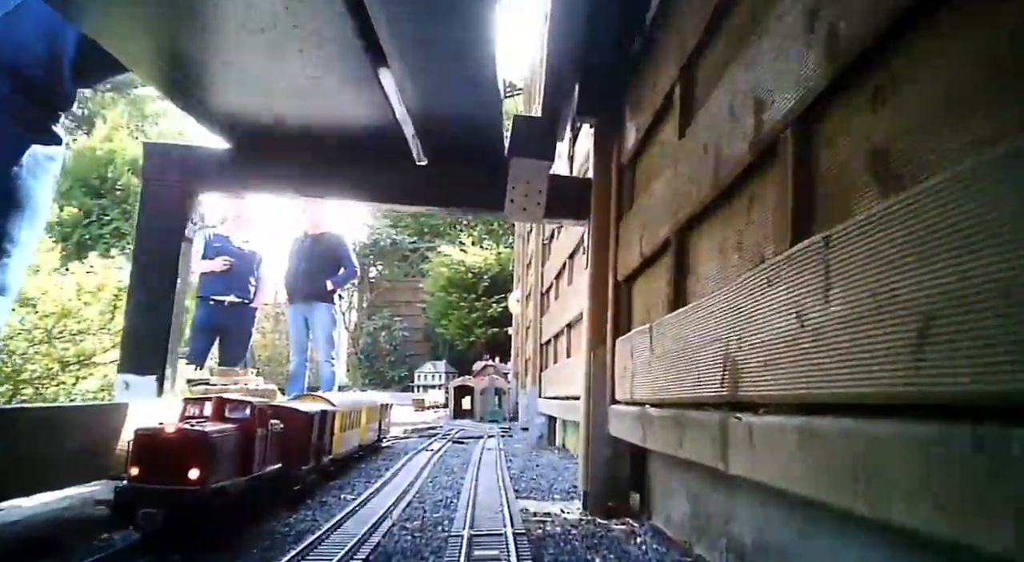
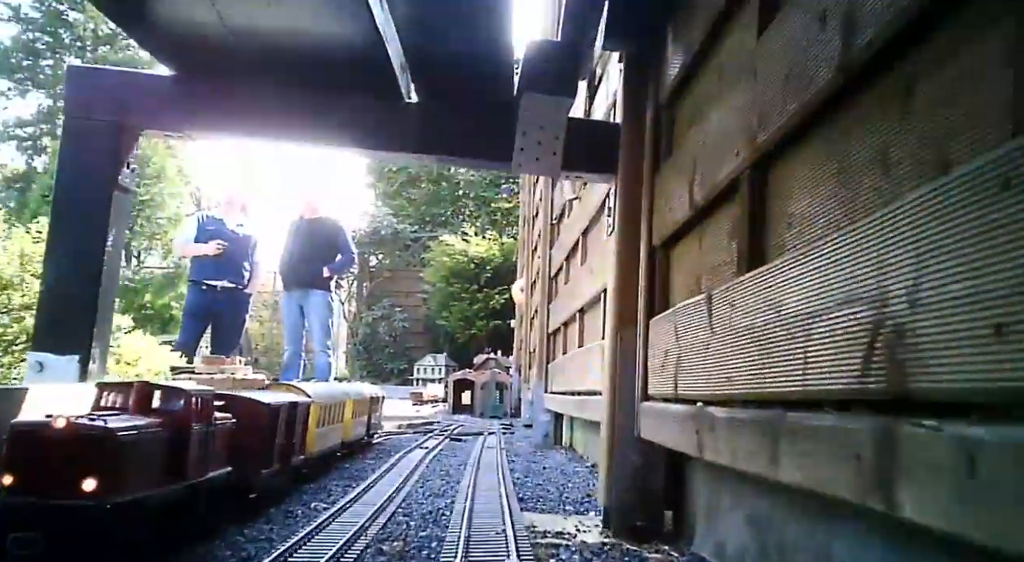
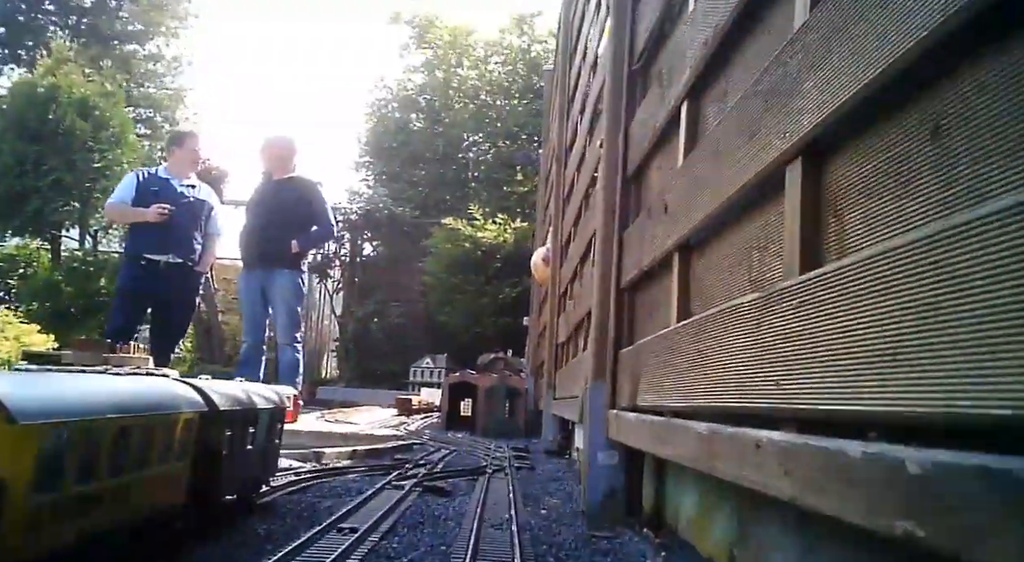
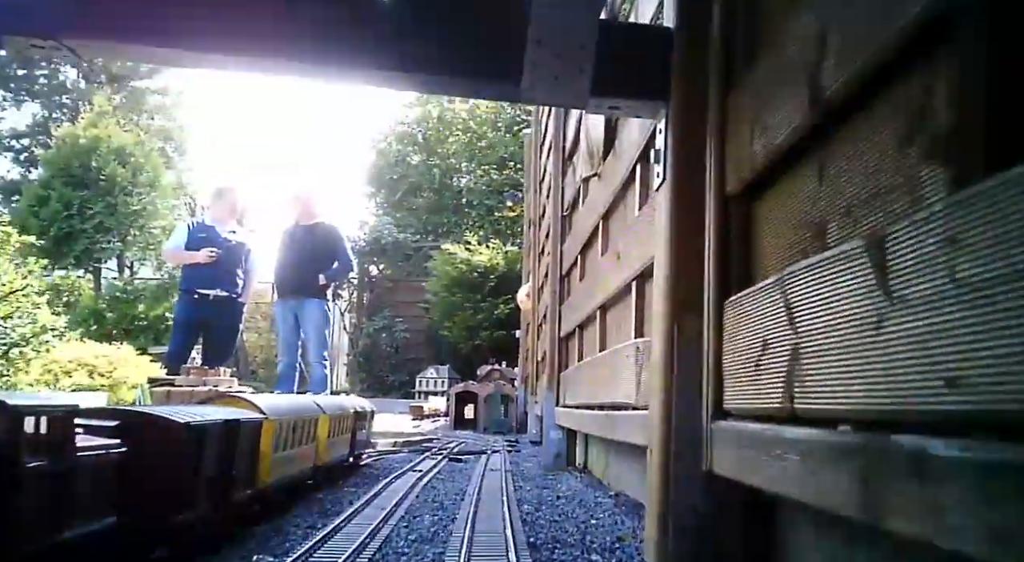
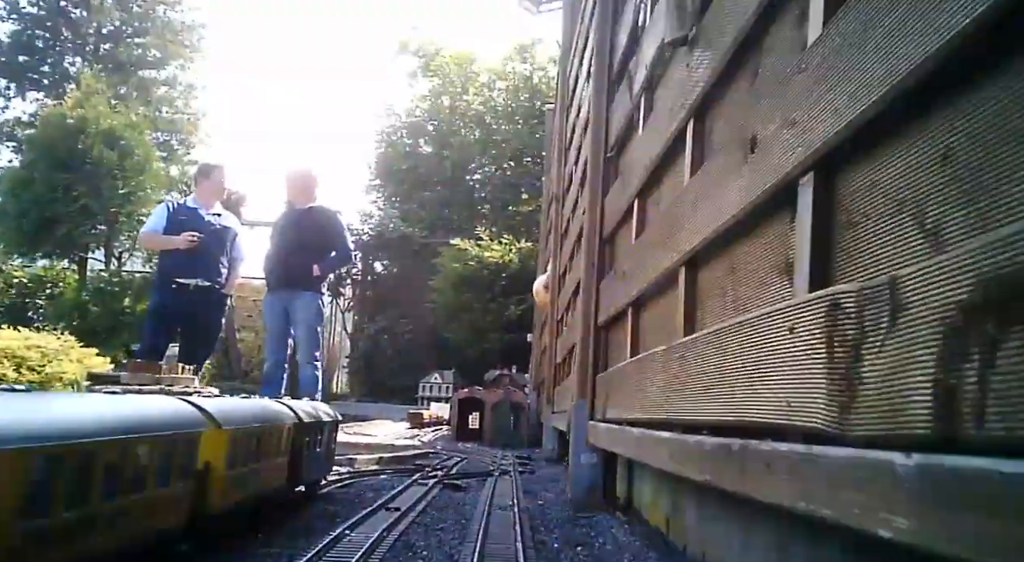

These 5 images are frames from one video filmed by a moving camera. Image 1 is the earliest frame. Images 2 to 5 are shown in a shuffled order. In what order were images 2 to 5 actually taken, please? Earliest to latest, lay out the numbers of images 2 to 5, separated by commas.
2, 4, 5, 3
